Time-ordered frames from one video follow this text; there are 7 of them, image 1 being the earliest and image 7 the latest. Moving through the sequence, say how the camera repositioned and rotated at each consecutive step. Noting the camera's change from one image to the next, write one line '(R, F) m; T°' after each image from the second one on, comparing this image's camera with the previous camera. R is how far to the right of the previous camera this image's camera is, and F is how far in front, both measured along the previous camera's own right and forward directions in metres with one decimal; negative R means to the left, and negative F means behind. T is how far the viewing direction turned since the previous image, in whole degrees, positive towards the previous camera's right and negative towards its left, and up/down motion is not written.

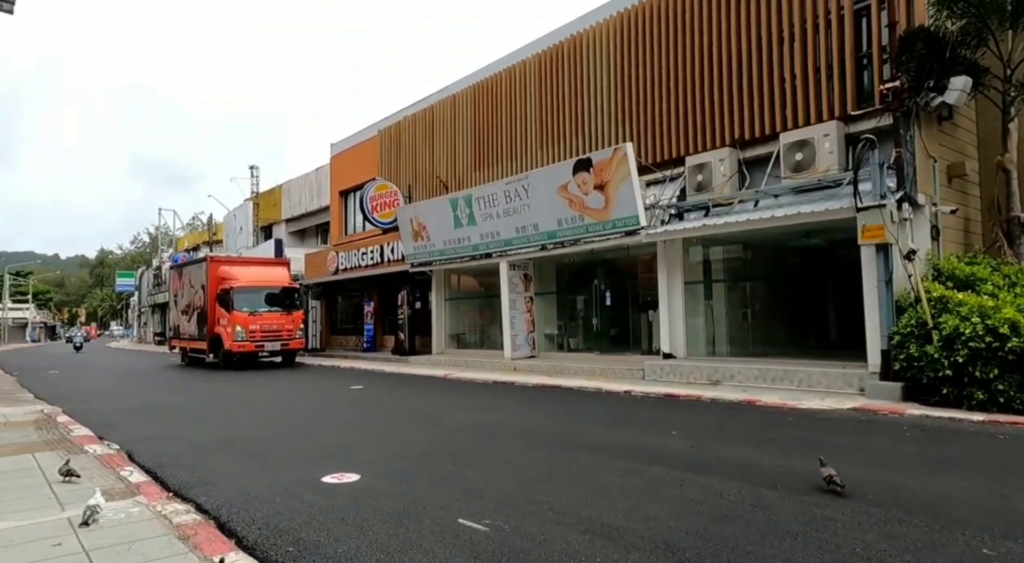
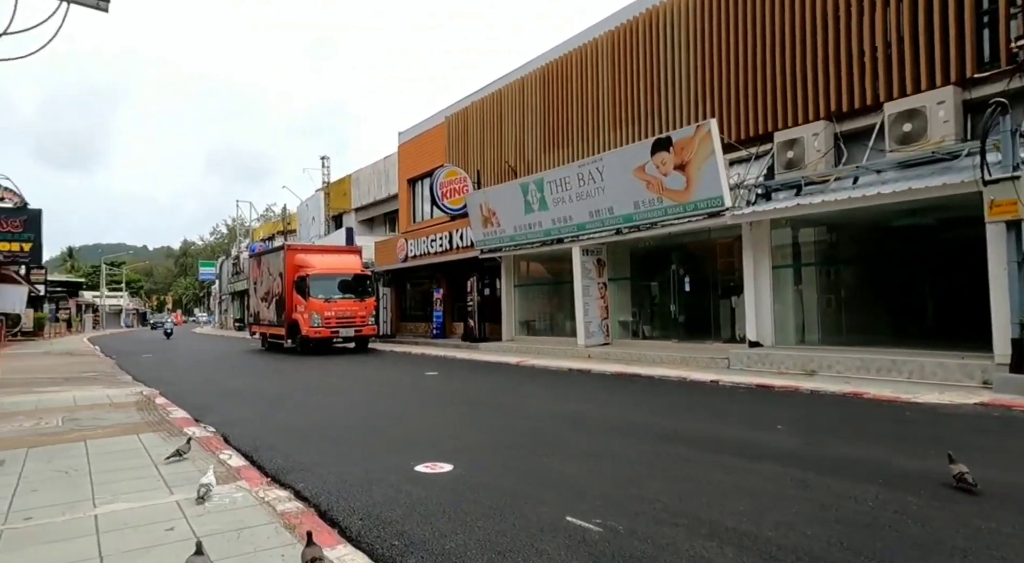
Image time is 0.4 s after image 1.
(-0.3, +0.3) m; -6°
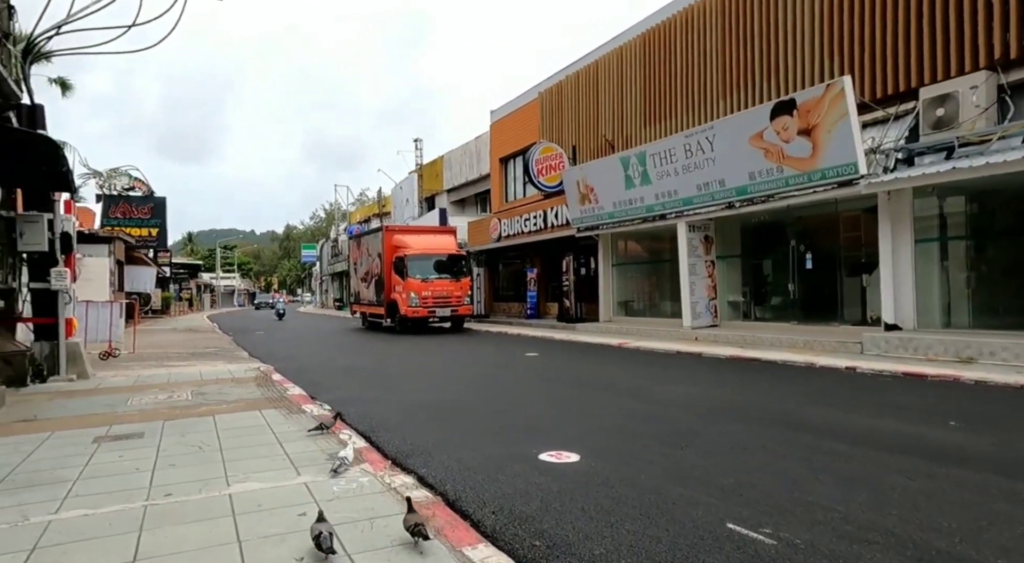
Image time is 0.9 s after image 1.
(-0.4, +0.4) m; -8°
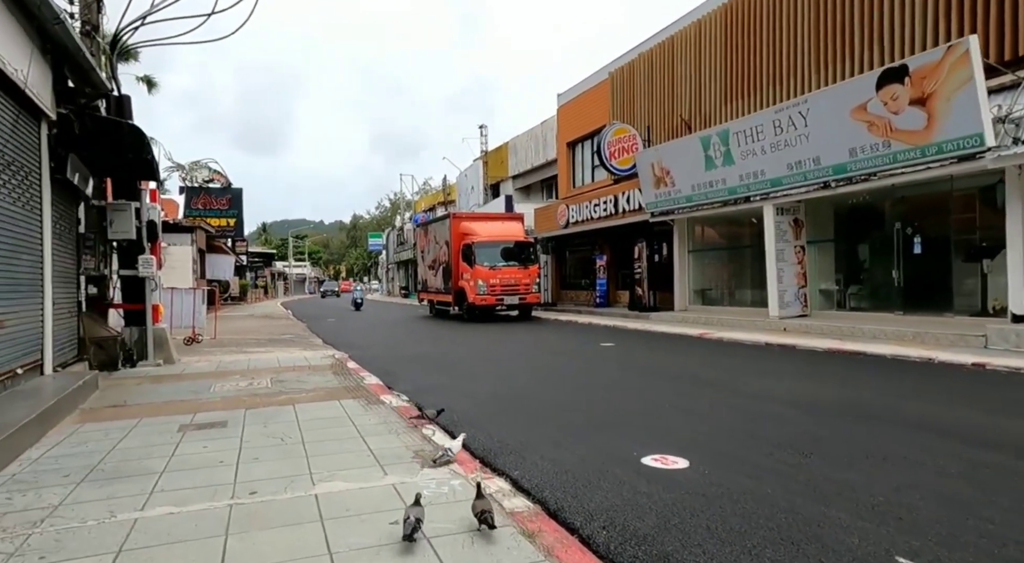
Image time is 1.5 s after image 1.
(-0.3, +0.5) m; -6°
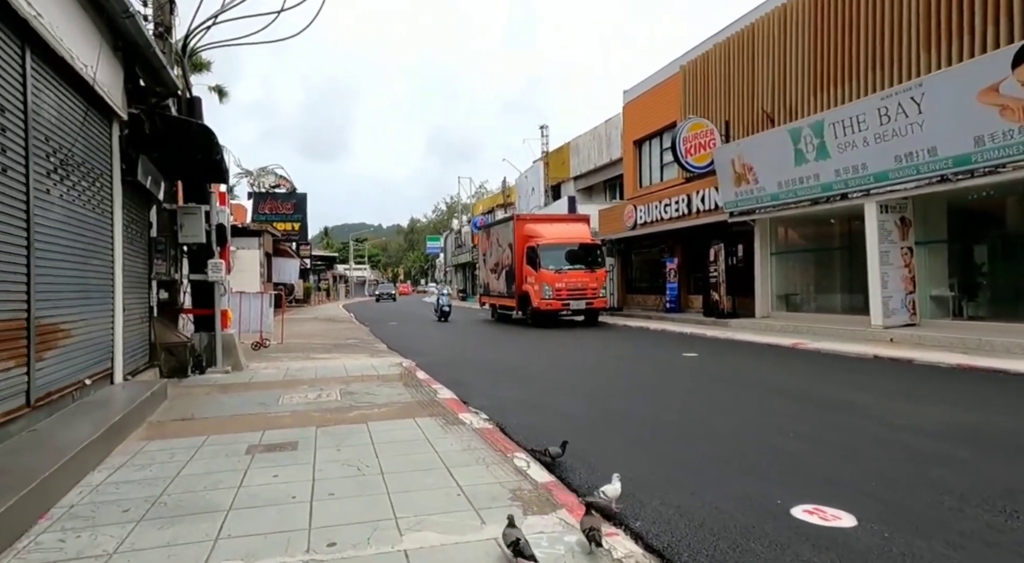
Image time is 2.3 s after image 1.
(-0.4, +0.7) m; -5°
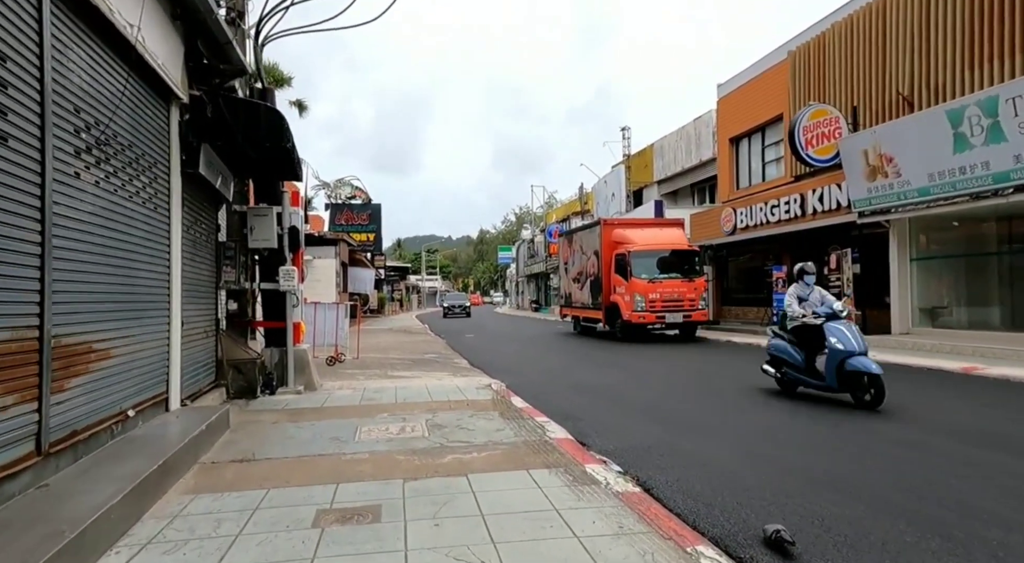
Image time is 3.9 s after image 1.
(-0.6, +1.6) m; -6°
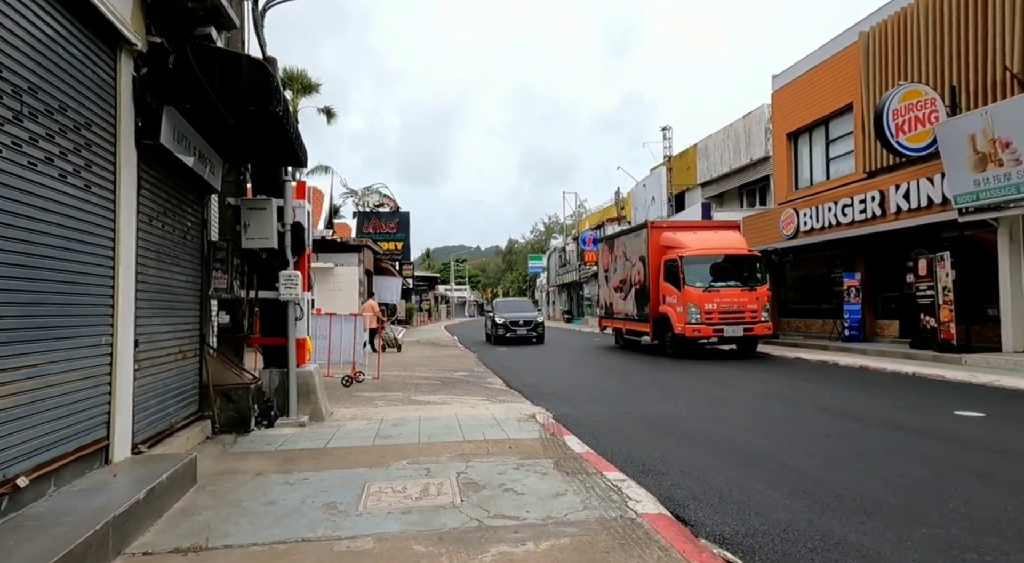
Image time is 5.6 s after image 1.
(-0.3, +1.9) m; -3°
